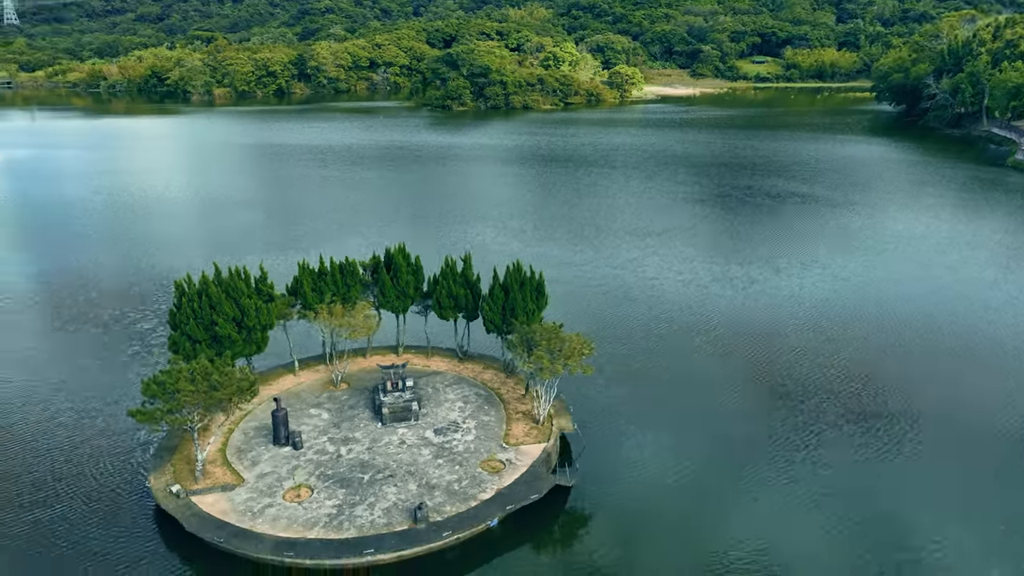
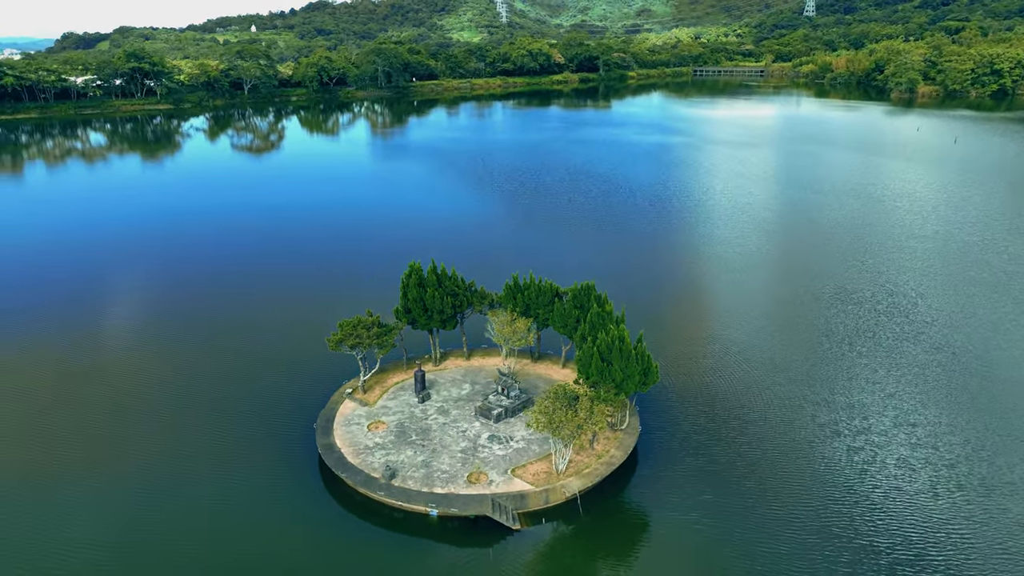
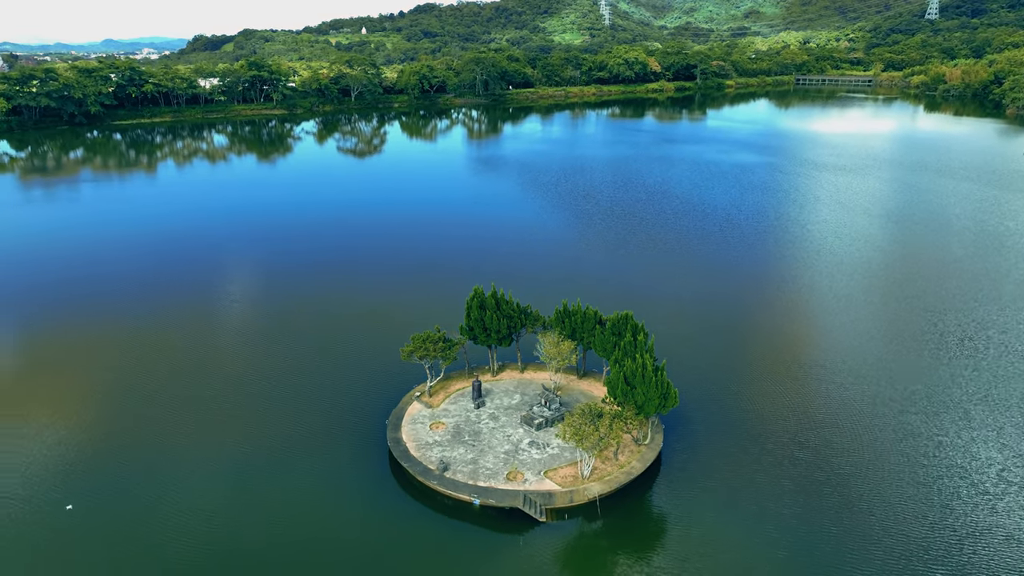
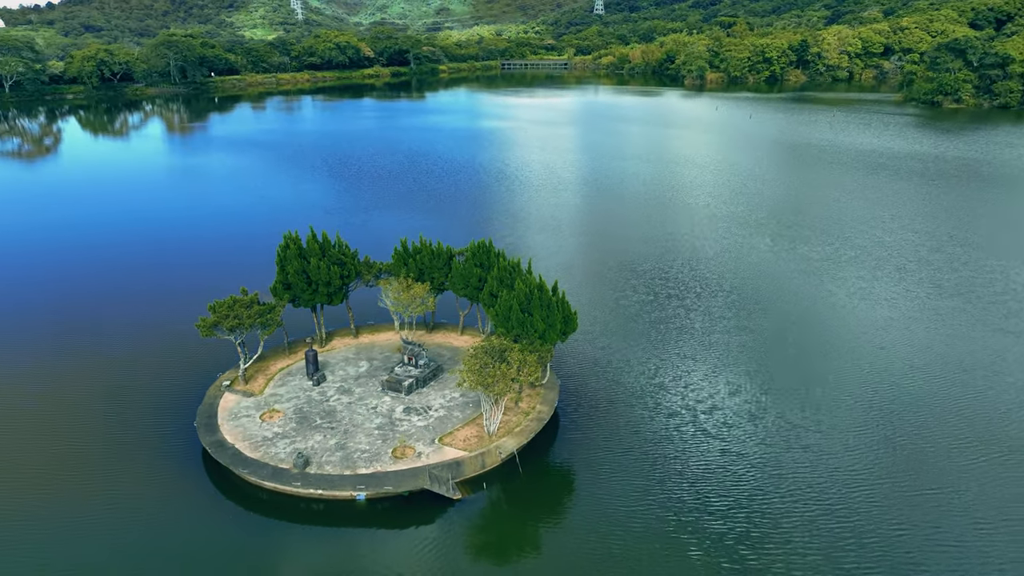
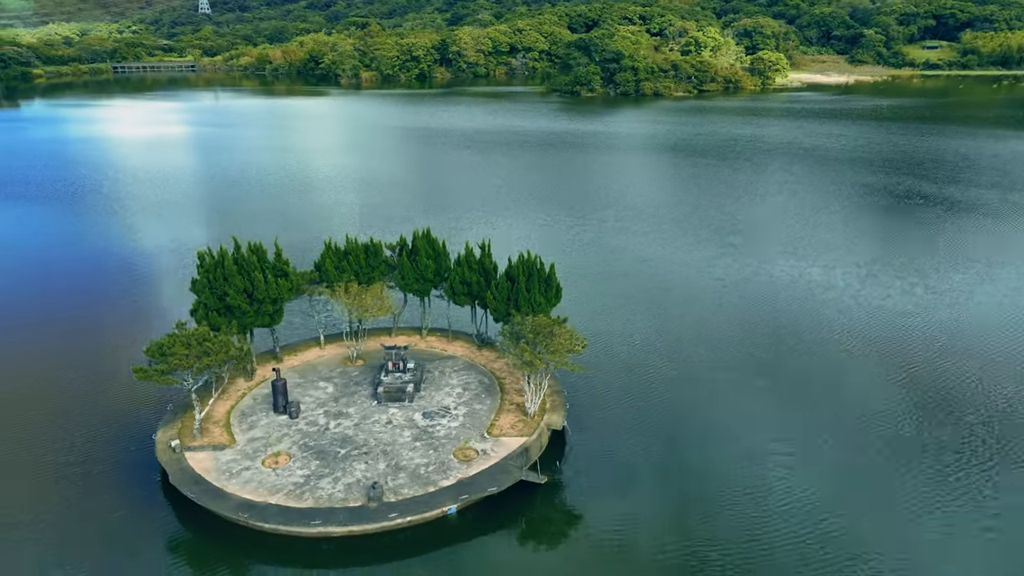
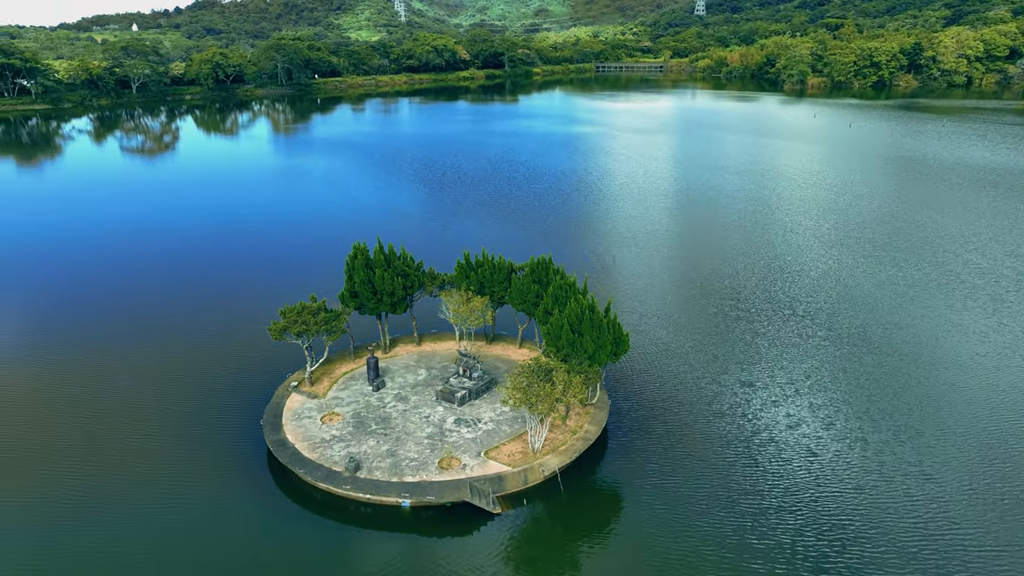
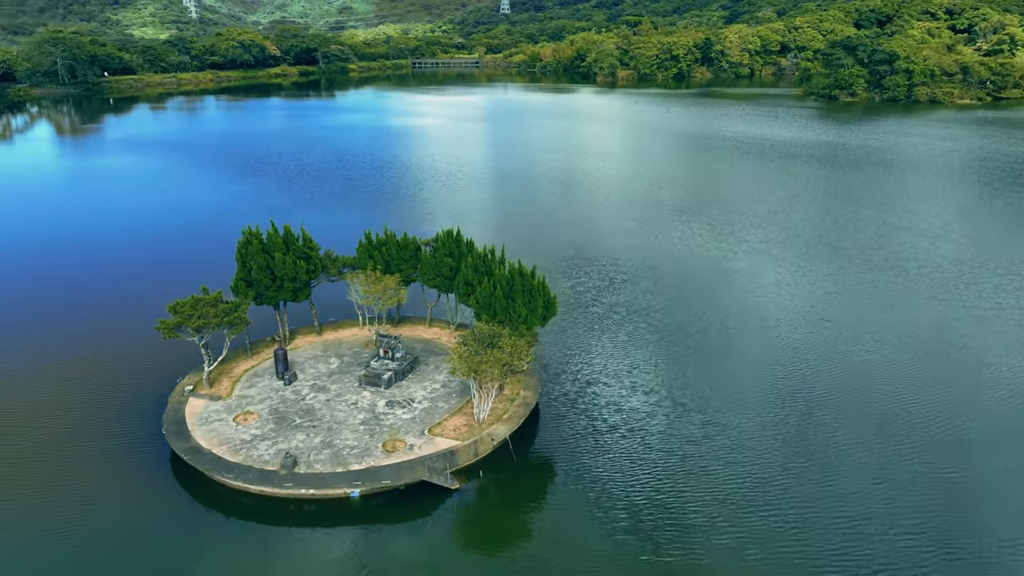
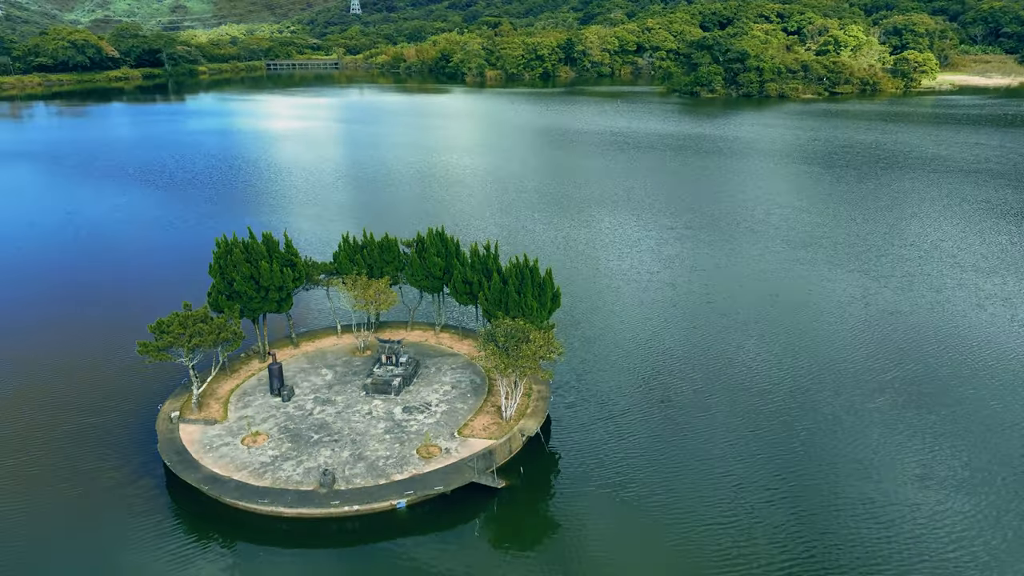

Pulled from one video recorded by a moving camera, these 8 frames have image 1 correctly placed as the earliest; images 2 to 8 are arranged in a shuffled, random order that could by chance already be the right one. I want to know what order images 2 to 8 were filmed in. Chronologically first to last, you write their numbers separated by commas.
5, 8, 7, 4, 6, 2, 3
